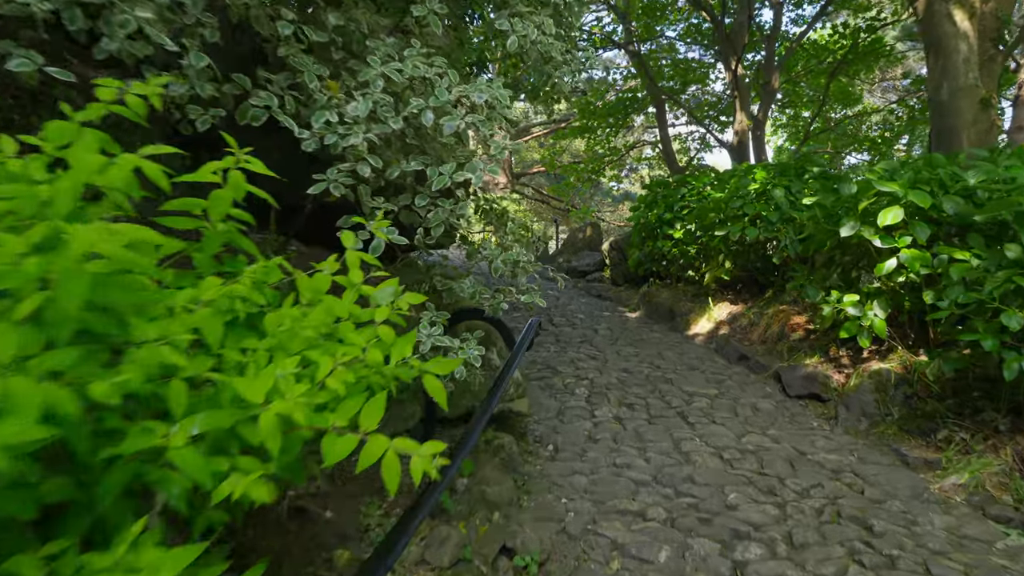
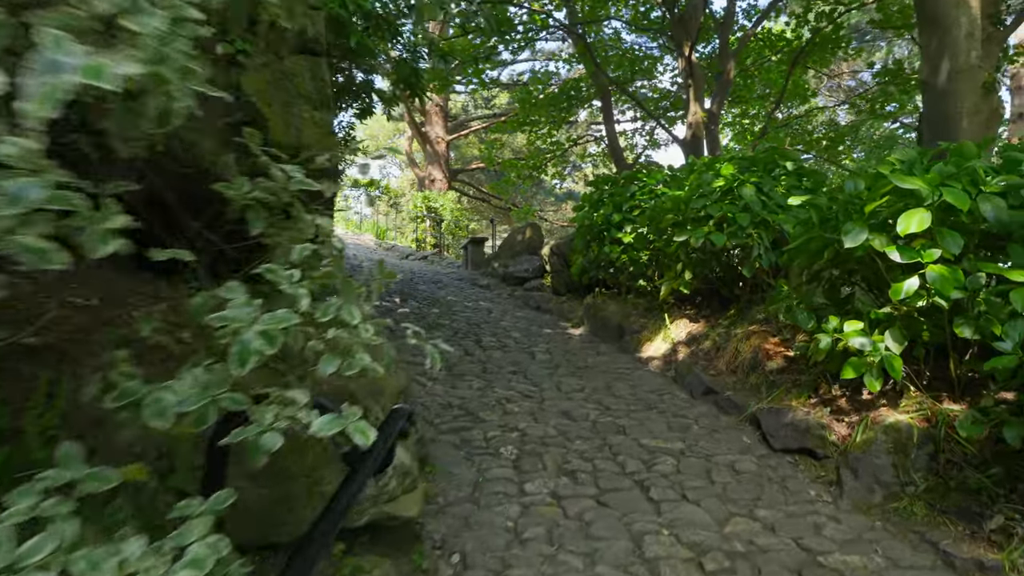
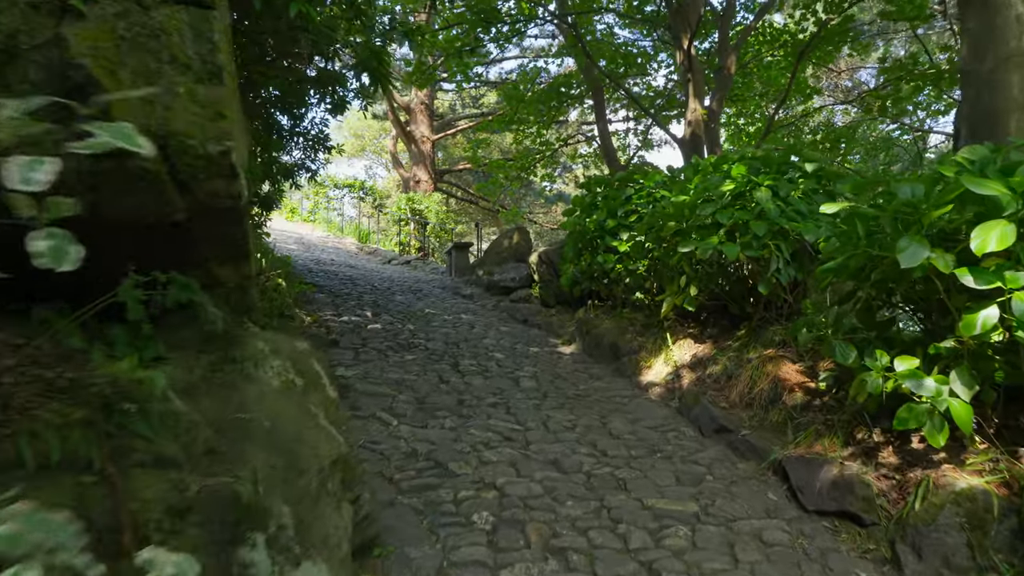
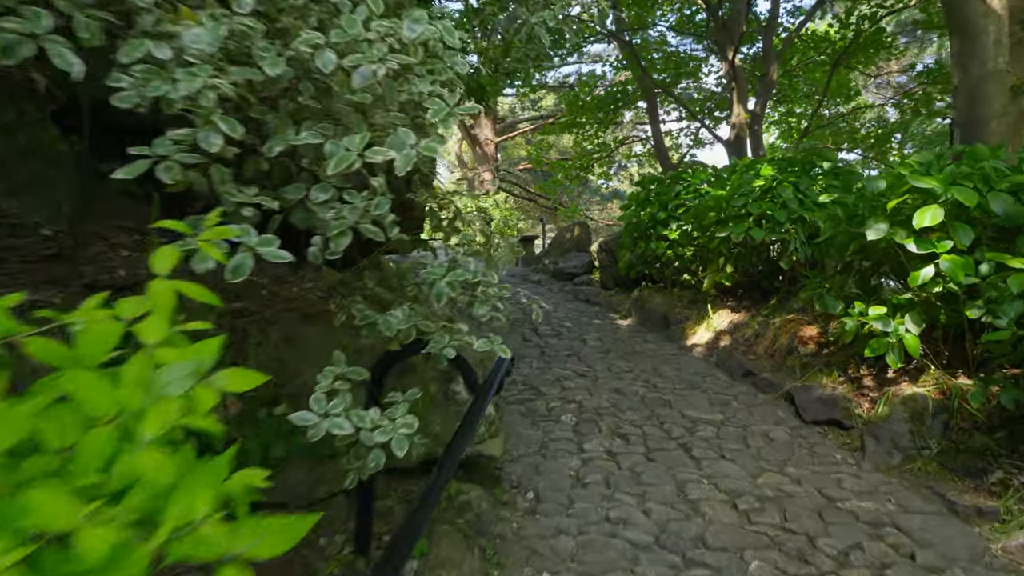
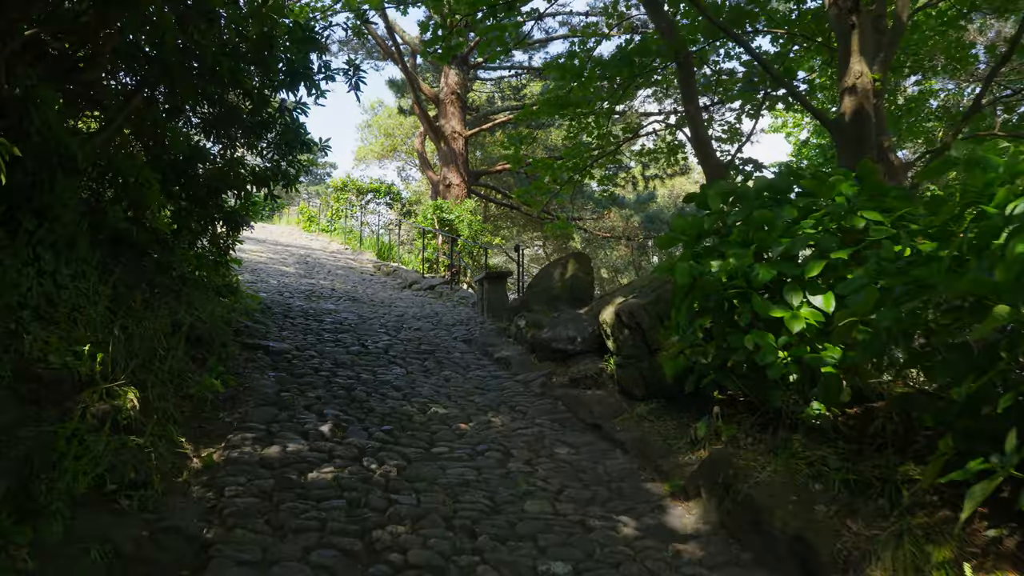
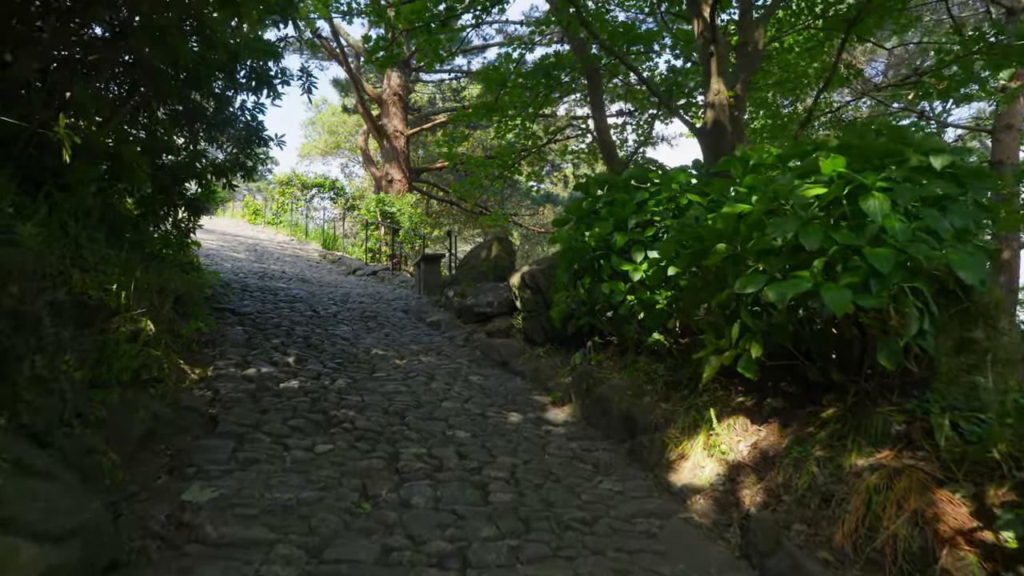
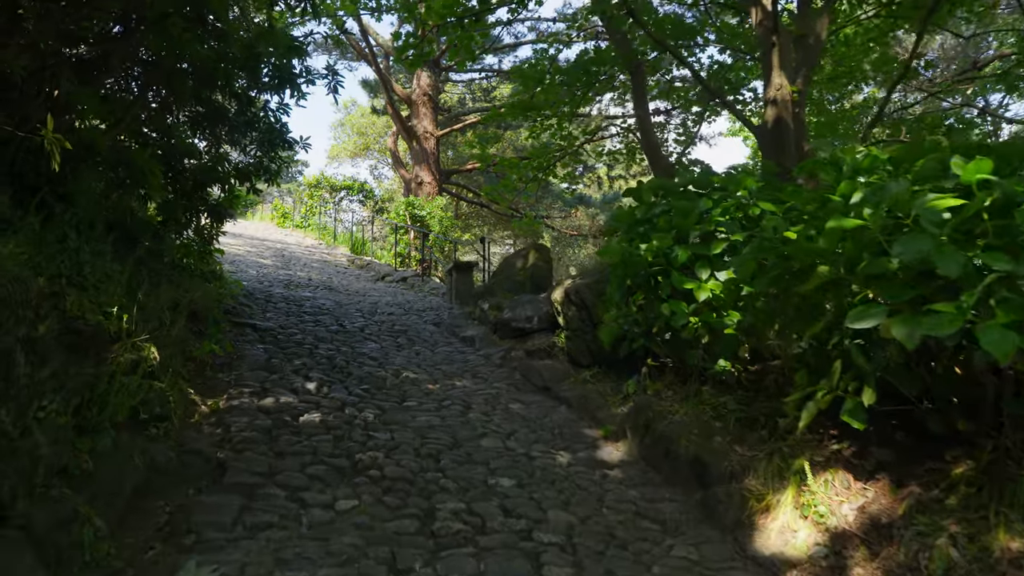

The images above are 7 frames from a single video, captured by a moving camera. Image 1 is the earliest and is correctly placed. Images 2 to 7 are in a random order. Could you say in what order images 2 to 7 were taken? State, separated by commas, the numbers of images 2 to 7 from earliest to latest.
4, 2, 3, 6, 7, 5
